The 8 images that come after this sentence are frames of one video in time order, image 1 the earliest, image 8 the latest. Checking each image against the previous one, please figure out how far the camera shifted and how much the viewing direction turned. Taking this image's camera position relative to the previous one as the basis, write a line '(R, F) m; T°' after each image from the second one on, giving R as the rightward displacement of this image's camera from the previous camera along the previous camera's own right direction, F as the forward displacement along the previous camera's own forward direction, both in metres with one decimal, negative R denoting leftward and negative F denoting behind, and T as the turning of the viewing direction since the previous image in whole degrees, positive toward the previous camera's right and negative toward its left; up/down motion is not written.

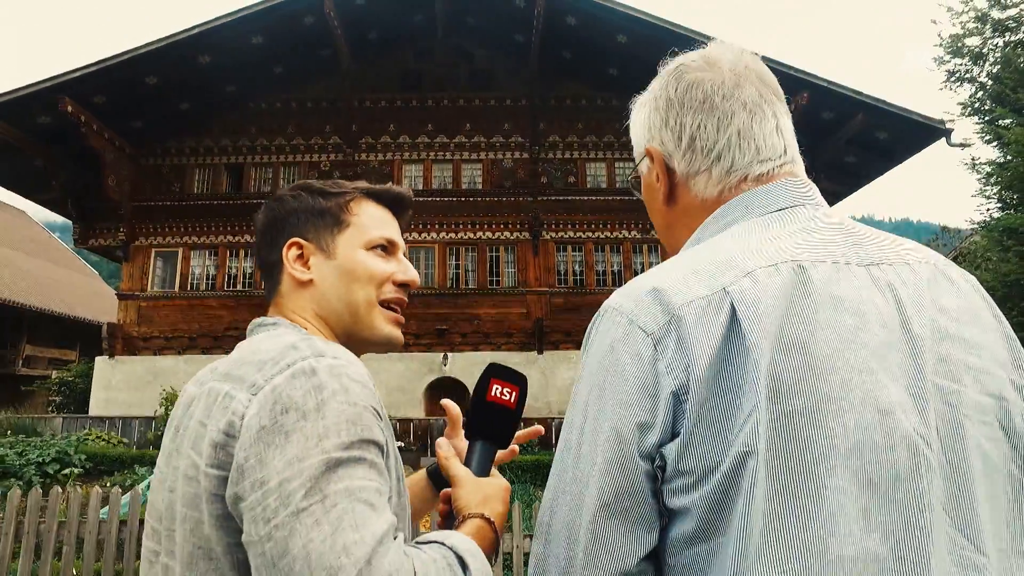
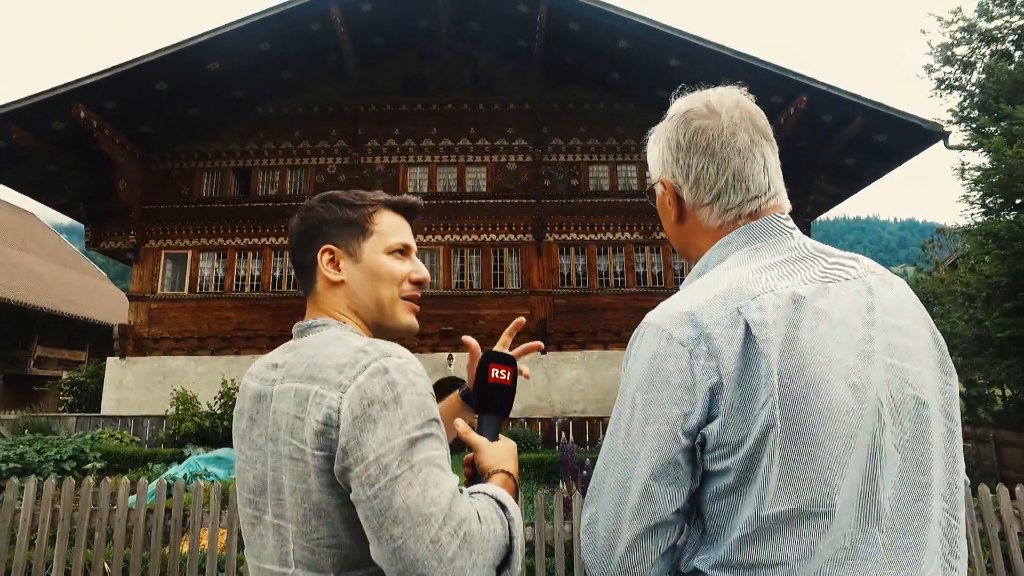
(0.0, -0.2) m; 0°
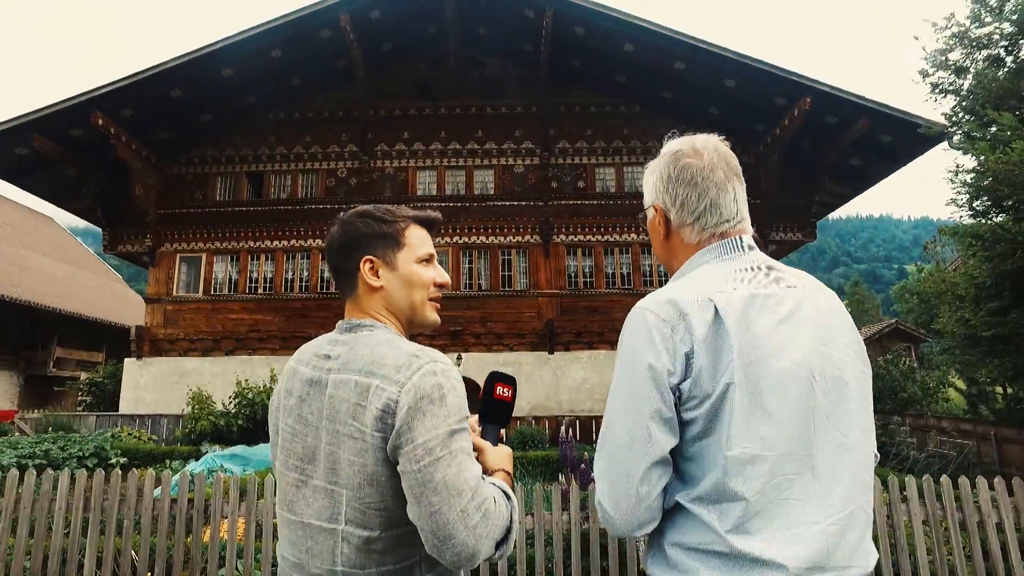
(+0.1, -0.2) m; -1°
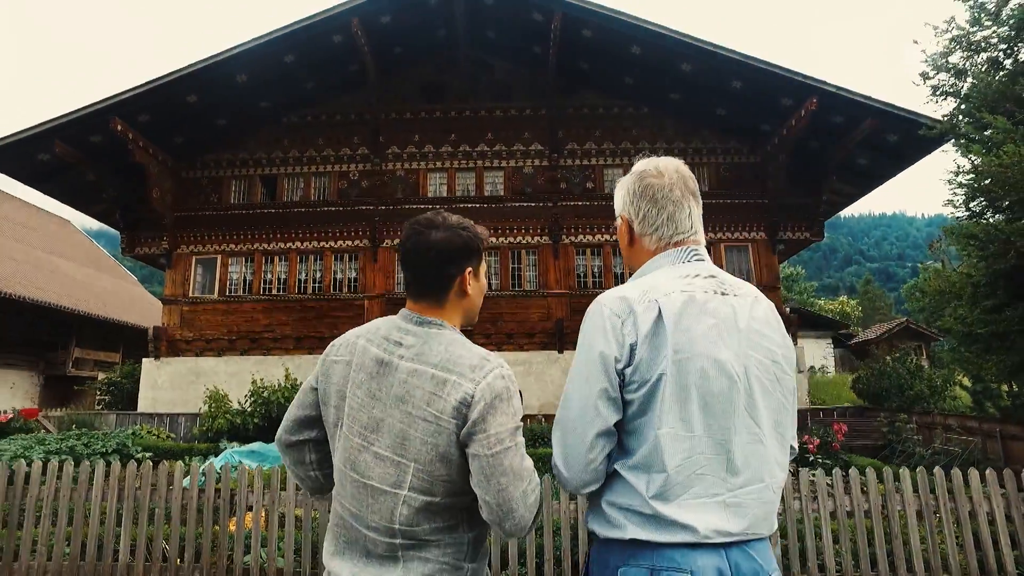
(0.0, -0.2) m; -1°
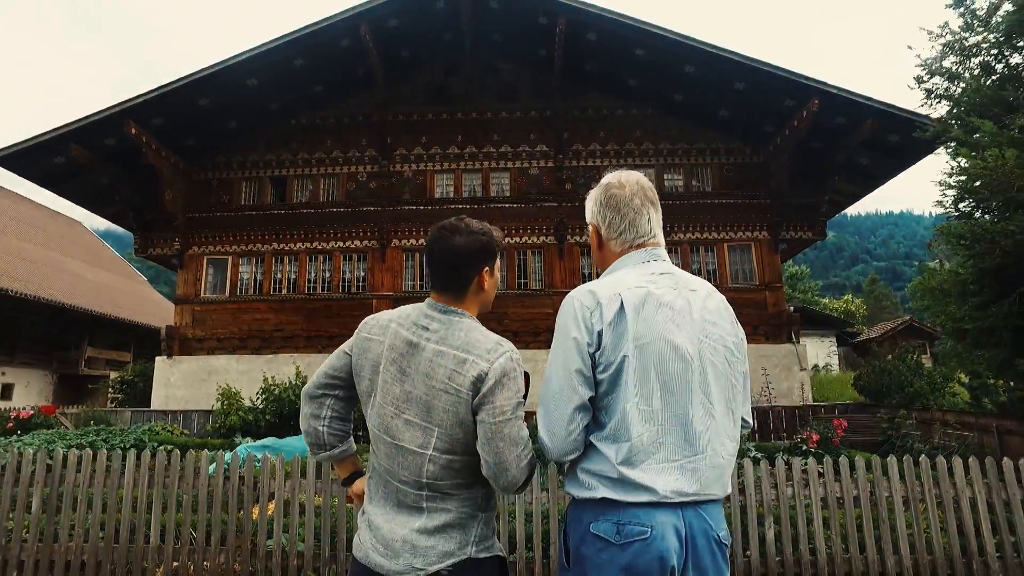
(0.0, -0.2) m; 0°
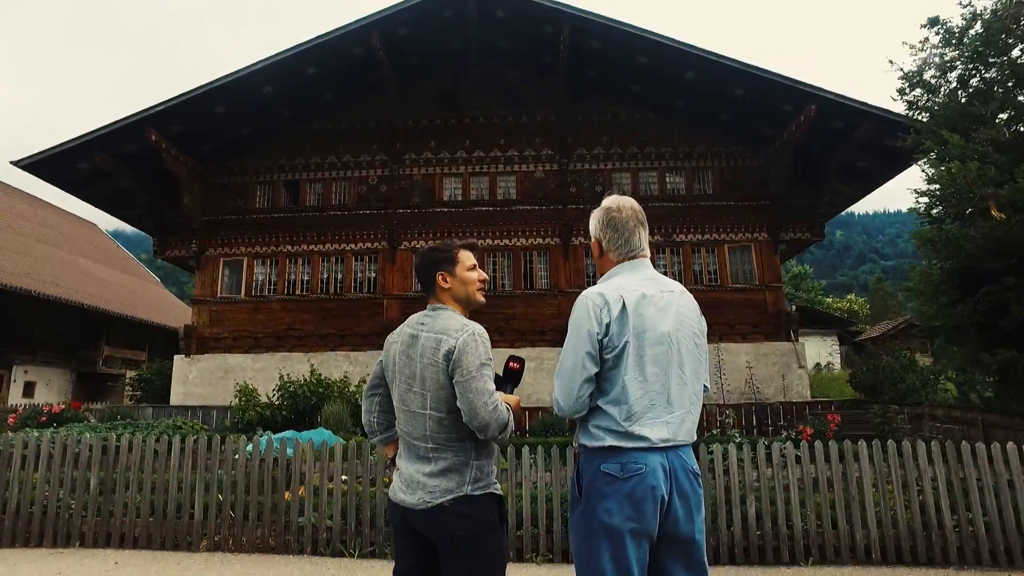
(0.0, -0.5) m; -1°
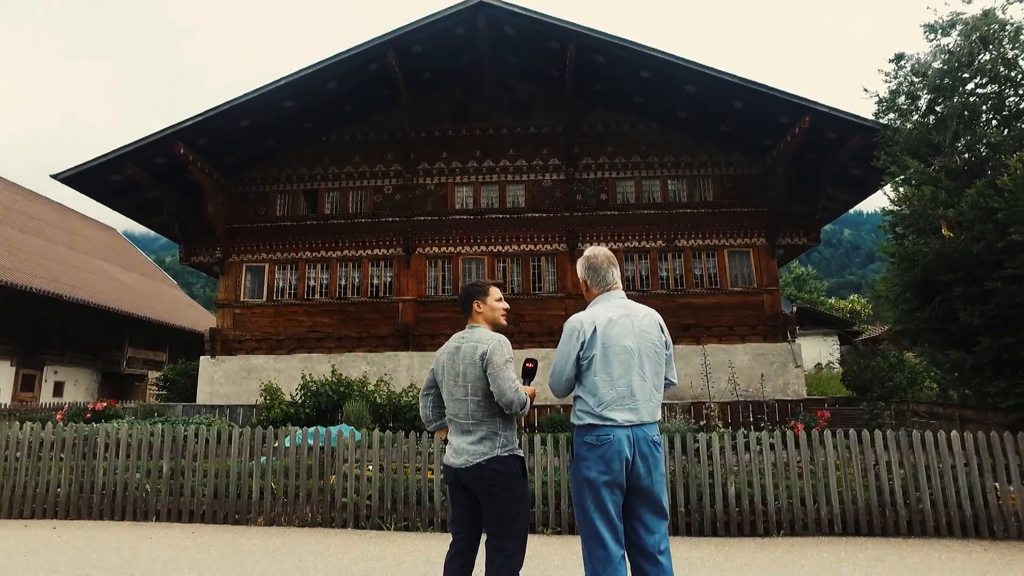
(0.0, -0.8) m; -1°
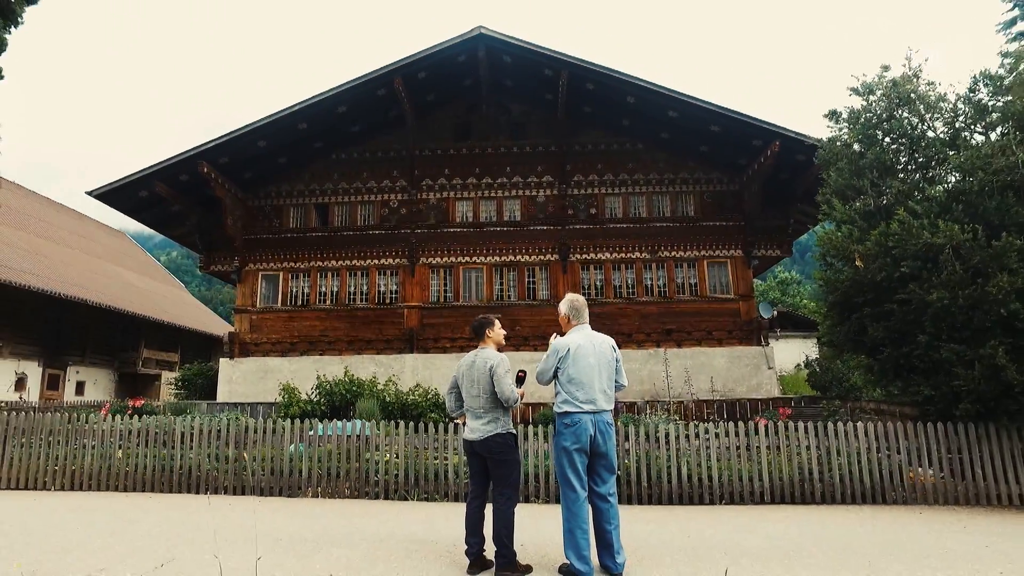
(0.0, -1.4) m; 0°
